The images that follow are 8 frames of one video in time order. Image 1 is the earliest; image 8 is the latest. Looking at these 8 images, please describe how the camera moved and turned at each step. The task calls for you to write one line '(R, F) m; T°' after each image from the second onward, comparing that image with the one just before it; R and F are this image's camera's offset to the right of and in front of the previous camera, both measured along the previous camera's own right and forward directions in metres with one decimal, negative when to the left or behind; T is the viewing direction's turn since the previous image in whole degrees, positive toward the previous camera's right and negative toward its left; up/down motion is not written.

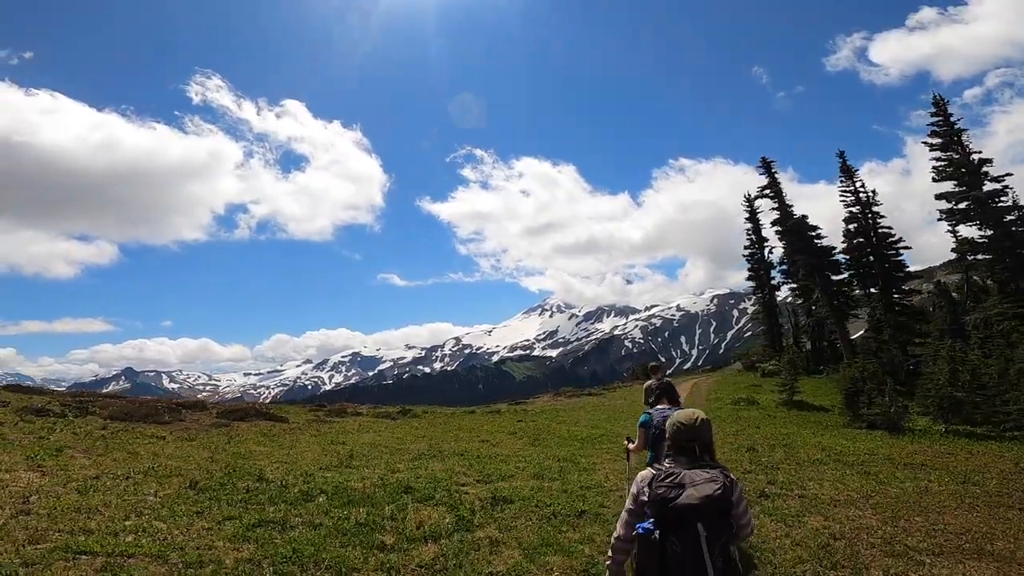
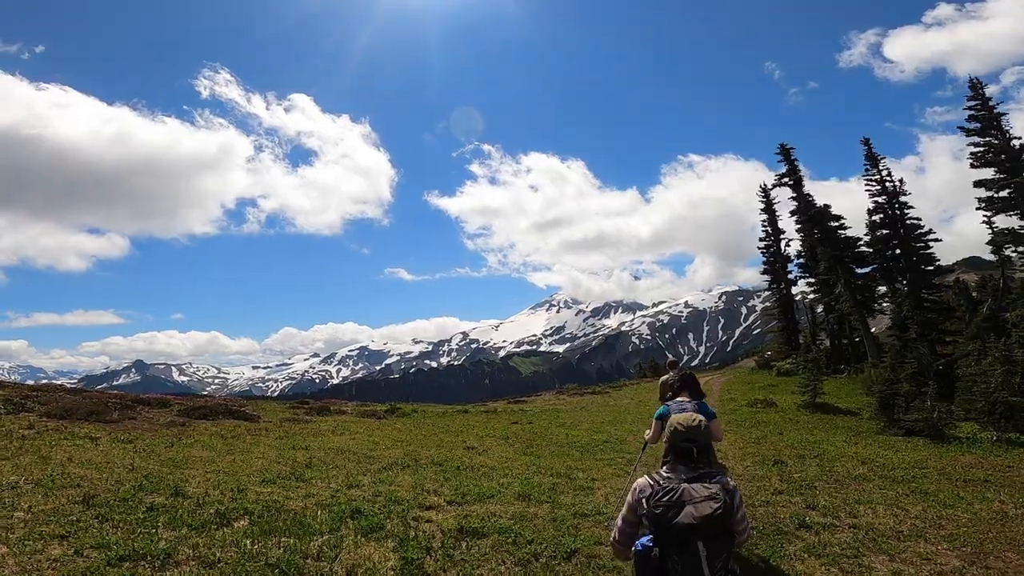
(+0.3, +1.5) m; -1°
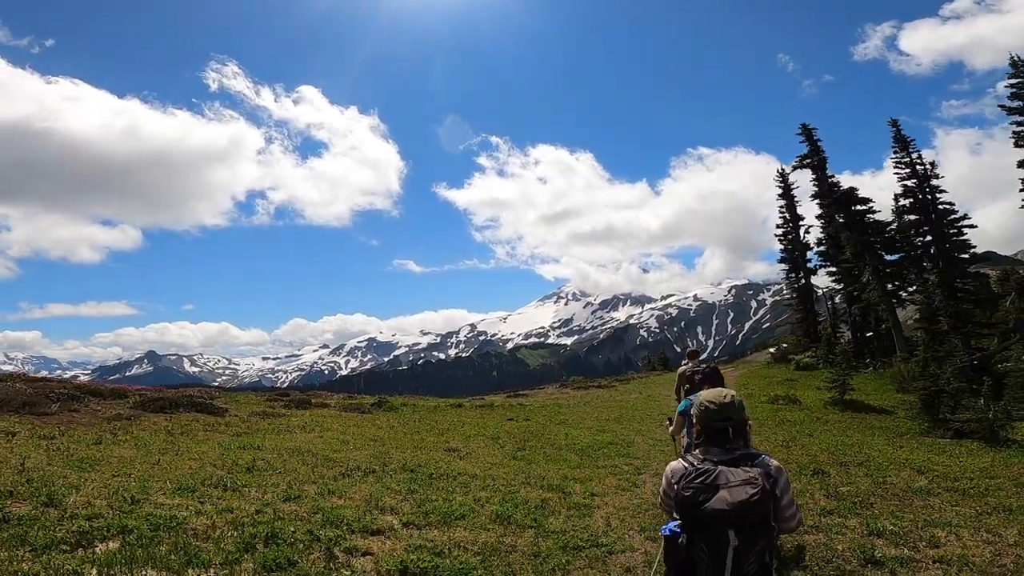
(+0.3, +1.4) m; -1°
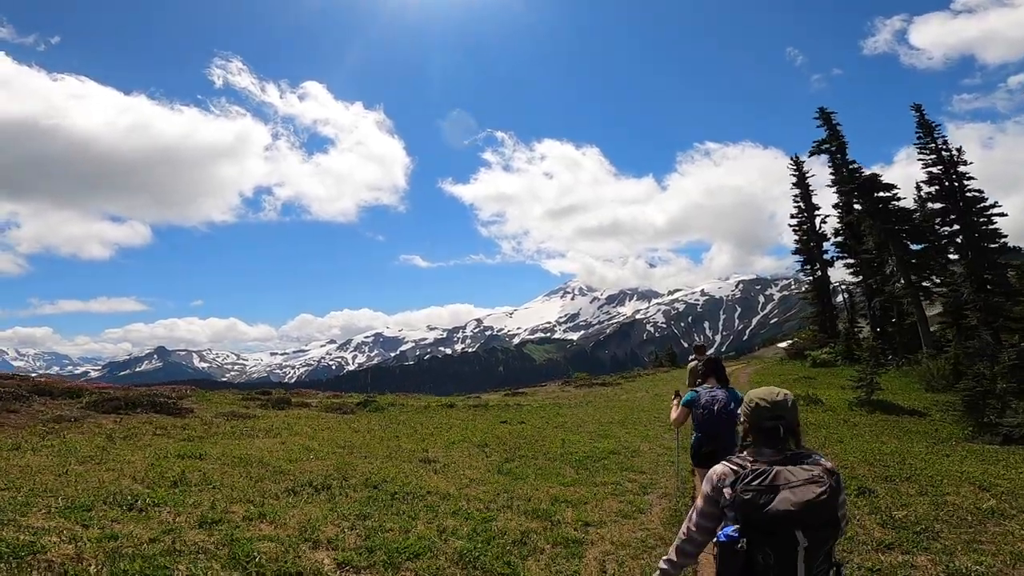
(+0.3, +1.2) m; -1°
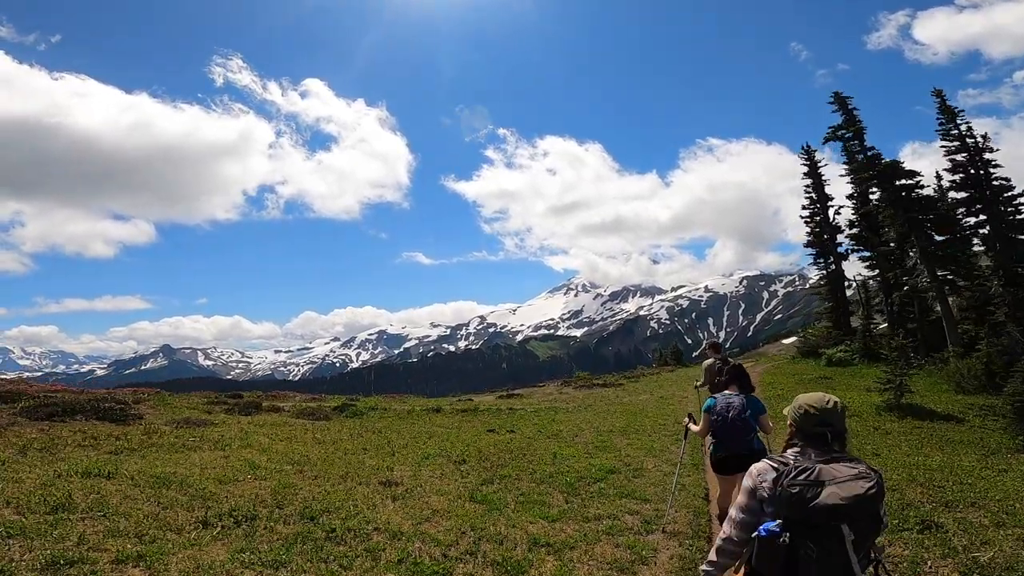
(+0.3, +1.3) m; 0°
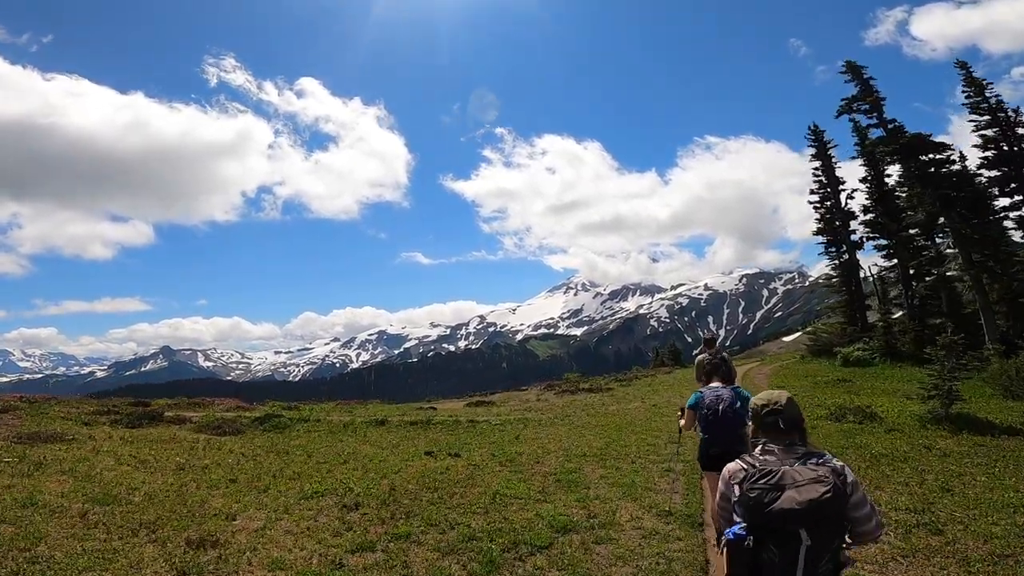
(-1.4, -1.0) m; 0°
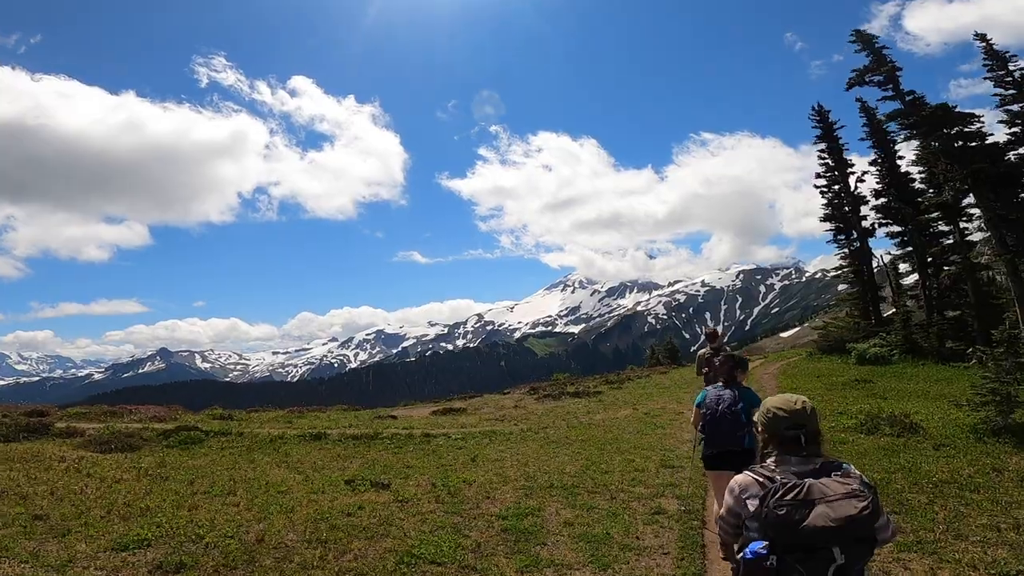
(-1.0, -1.3) m; 0°
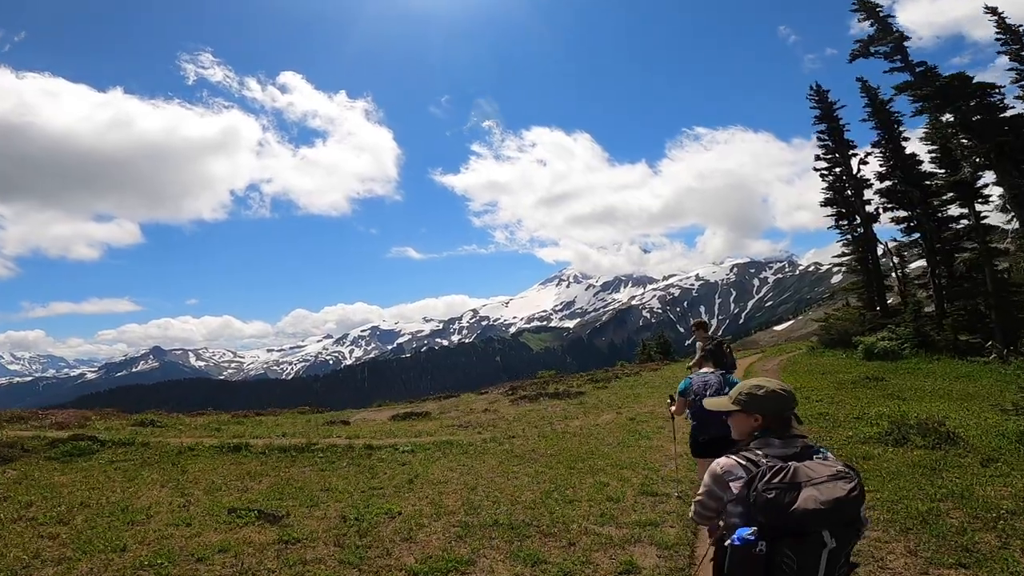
(+1.9, +5.0) m; +1°
